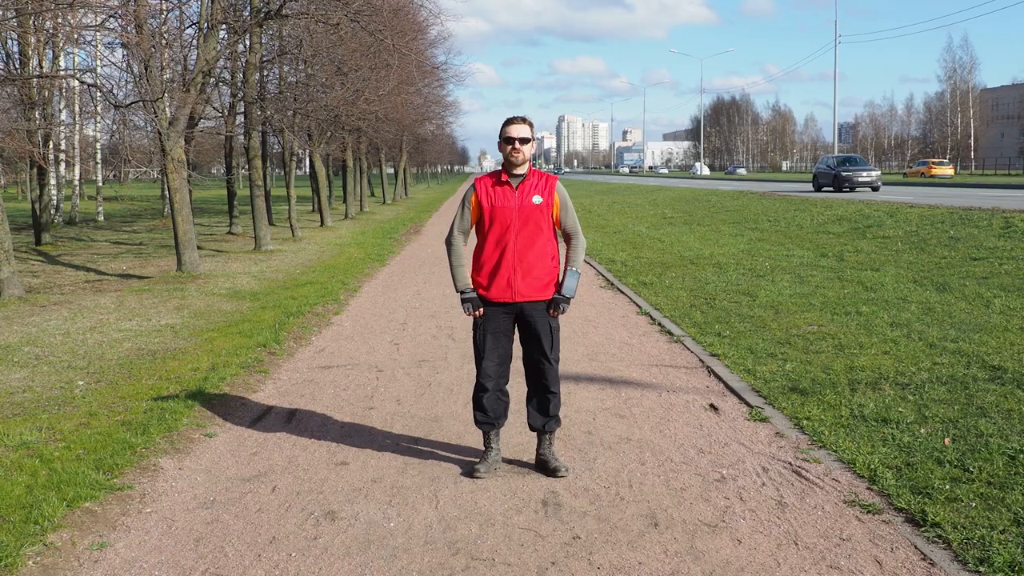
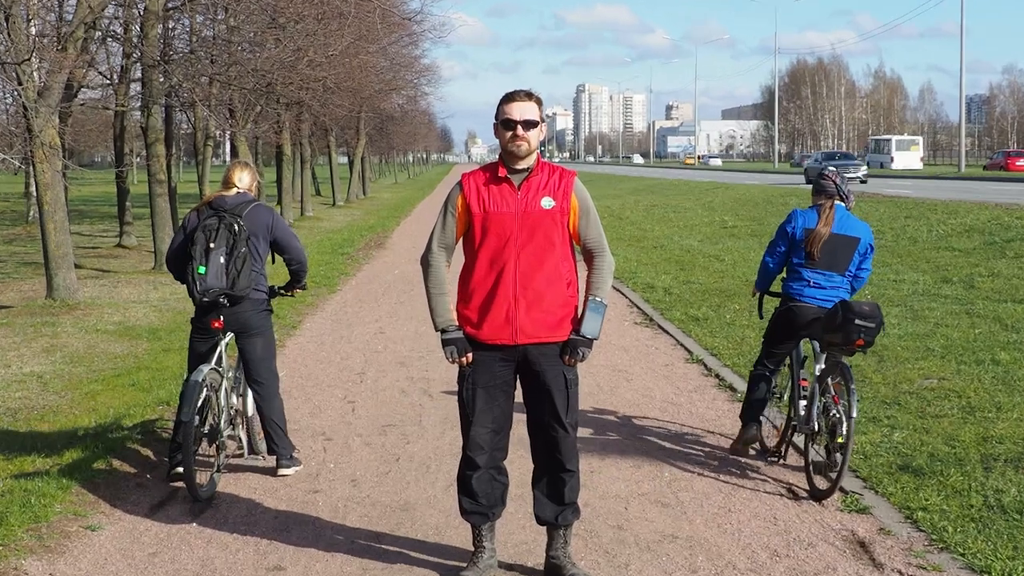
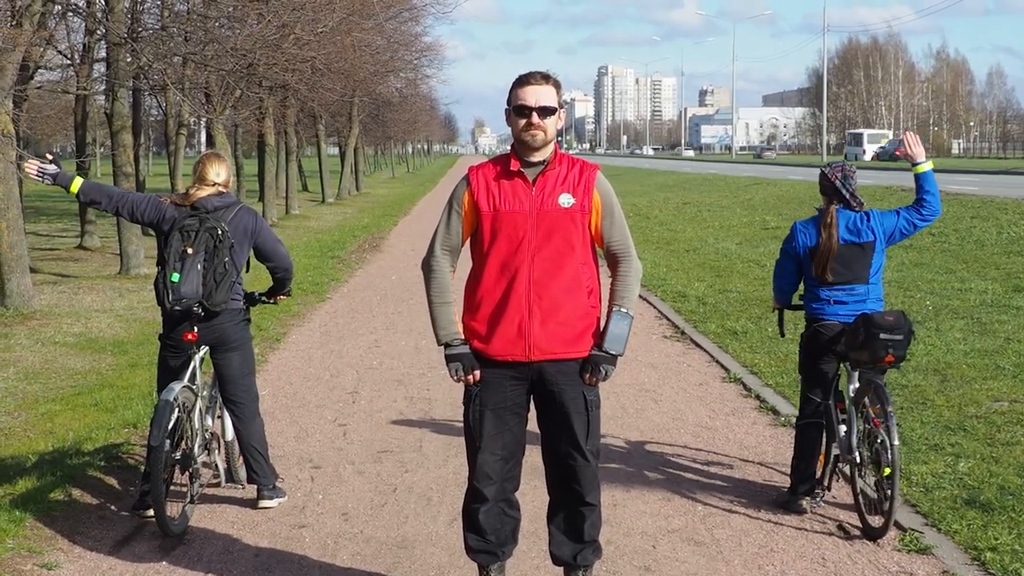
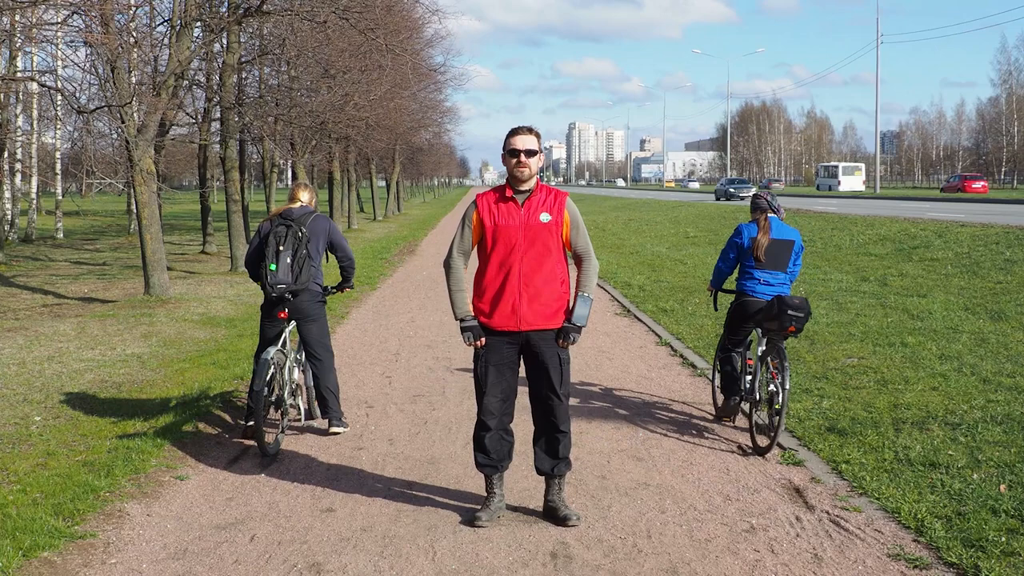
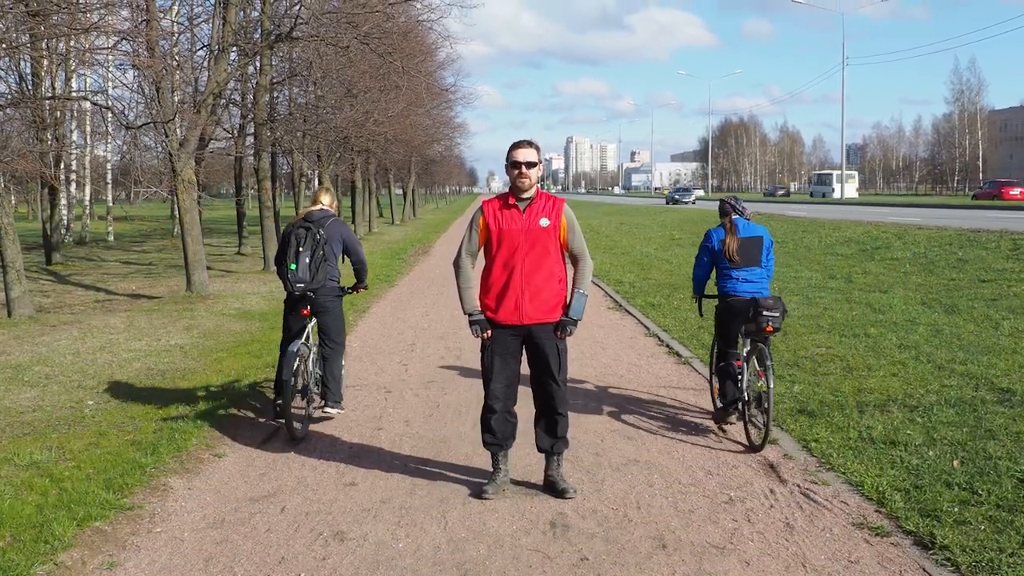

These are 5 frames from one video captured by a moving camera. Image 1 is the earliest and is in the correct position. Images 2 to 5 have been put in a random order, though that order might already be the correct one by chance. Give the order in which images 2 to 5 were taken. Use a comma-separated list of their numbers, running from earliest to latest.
5, 4, 2, 3
